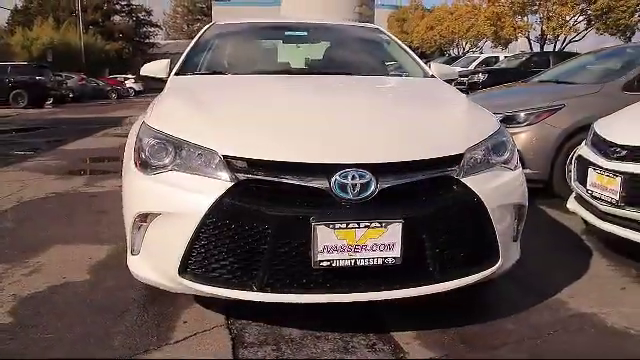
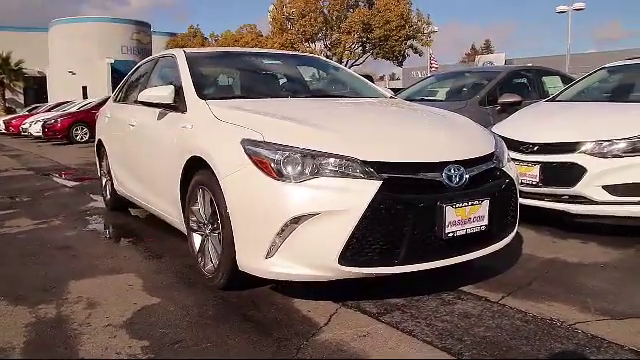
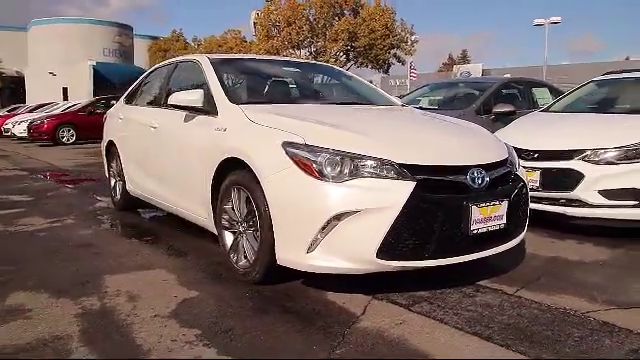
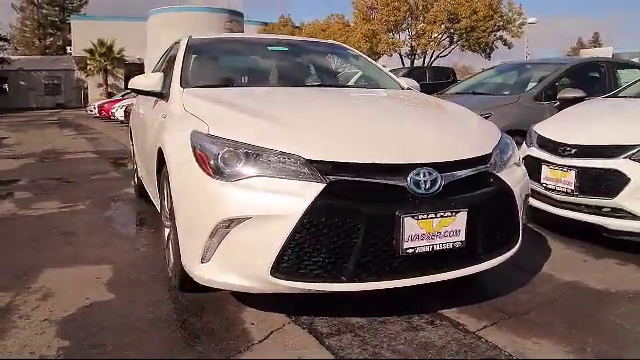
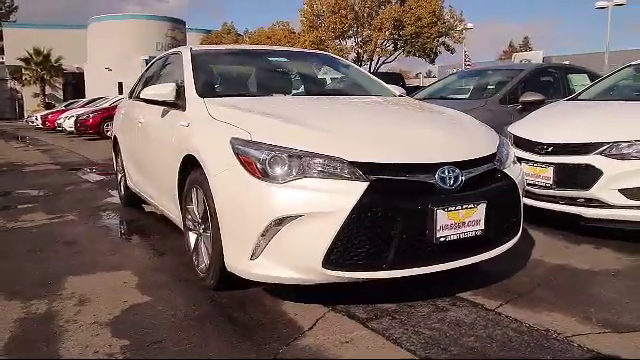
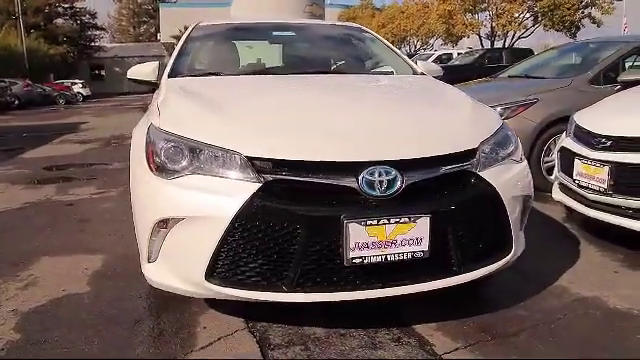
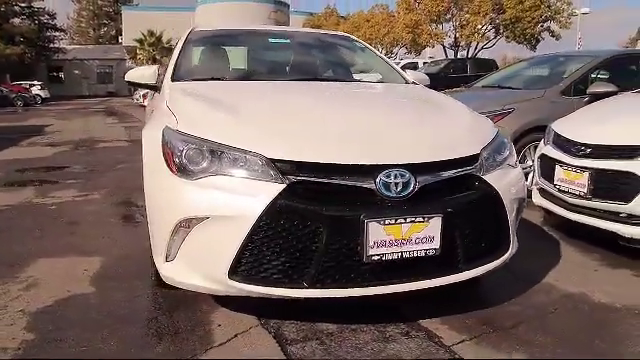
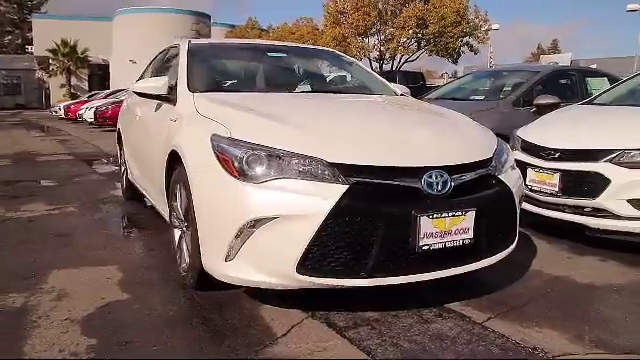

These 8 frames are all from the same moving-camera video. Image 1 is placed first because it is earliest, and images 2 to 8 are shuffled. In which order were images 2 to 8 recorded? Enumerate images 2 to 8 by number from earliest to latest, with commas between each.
6, 7, 4, 8, 5, 2, 3
